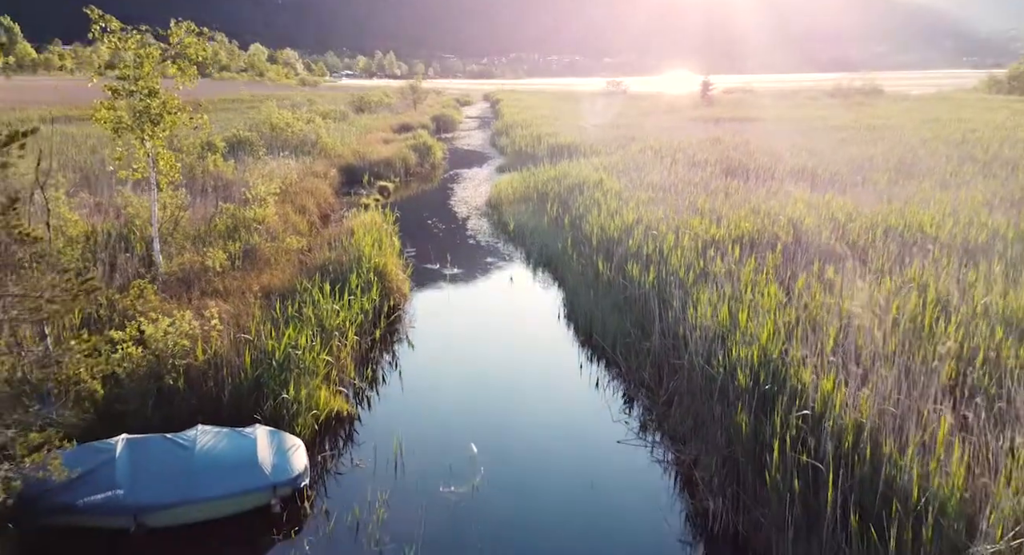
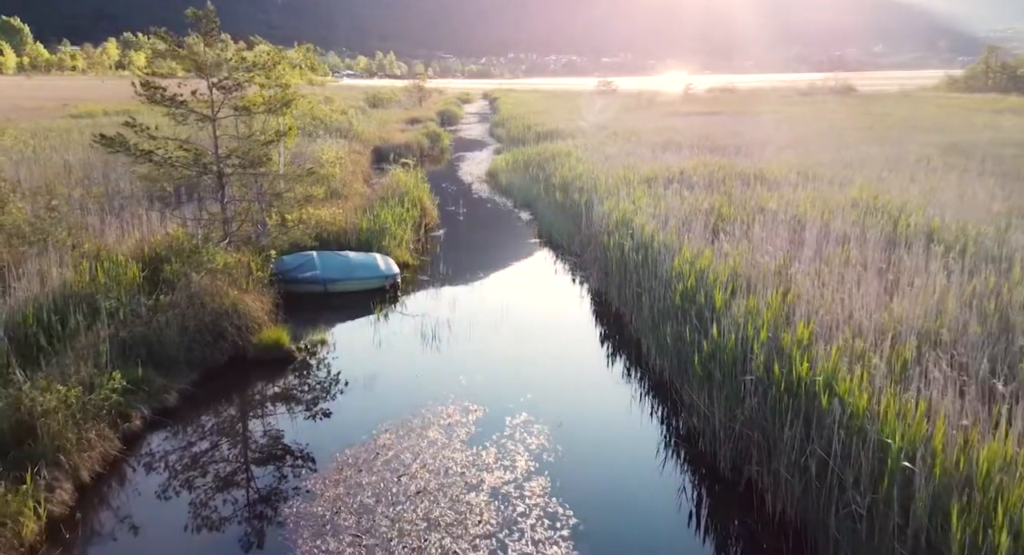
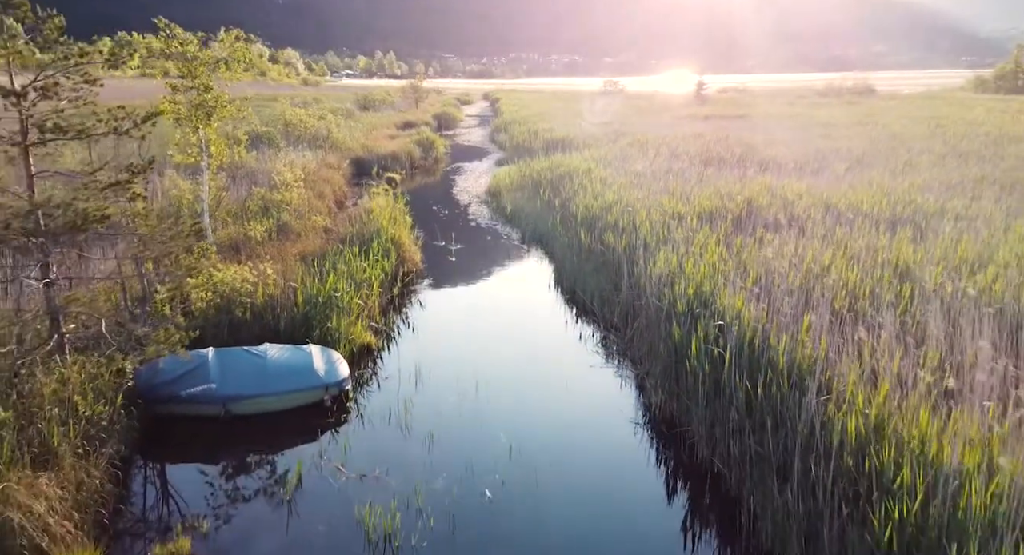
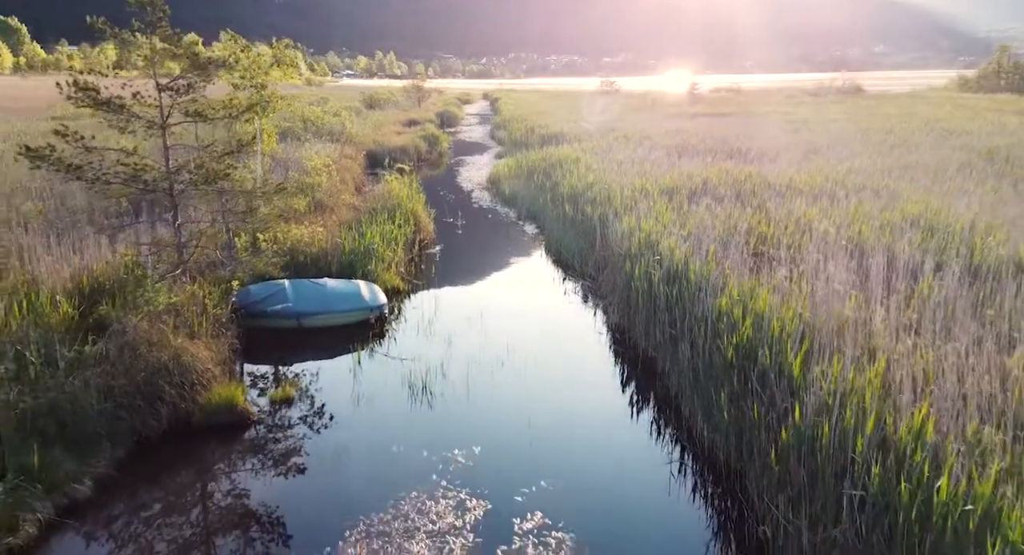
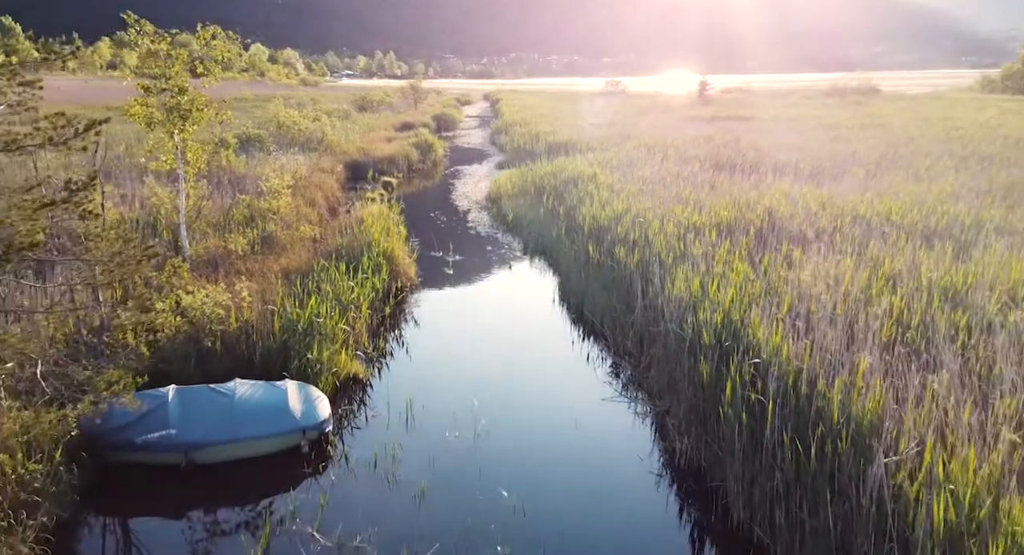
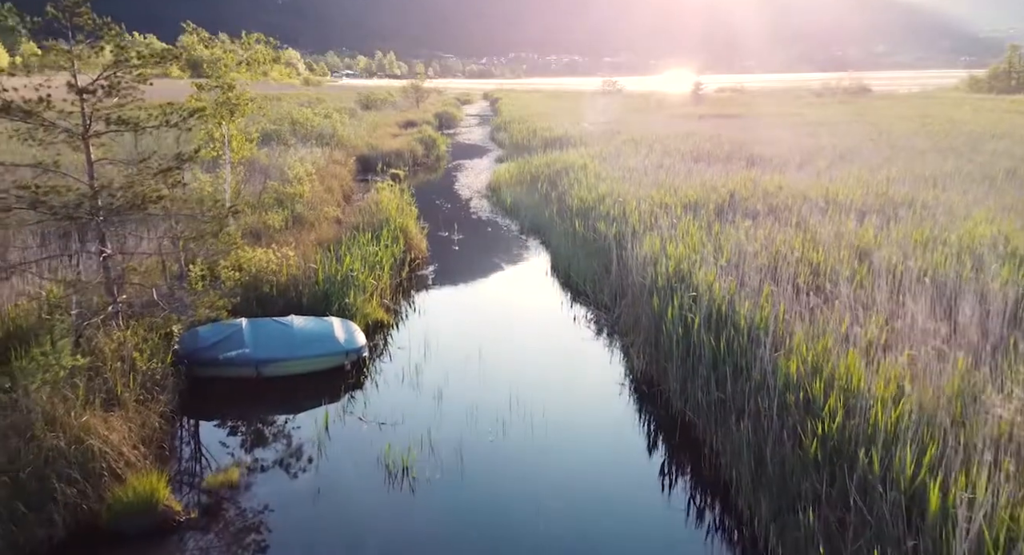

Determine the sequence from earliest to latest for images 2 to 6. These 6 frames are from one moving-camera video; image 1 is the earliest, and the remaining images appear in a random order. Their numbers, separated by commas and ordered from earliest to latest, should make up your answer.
5, 3, 6, 4, 2
